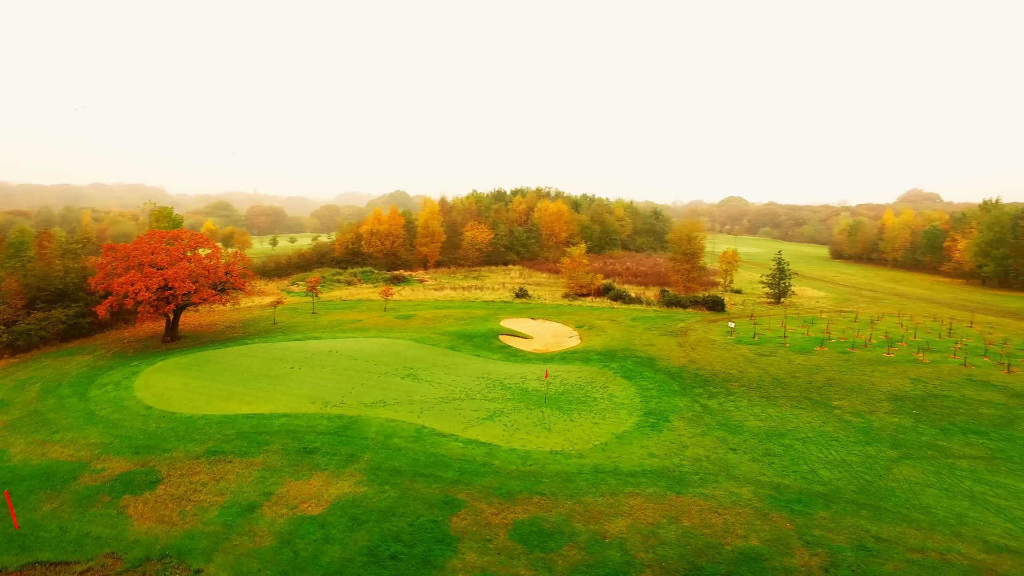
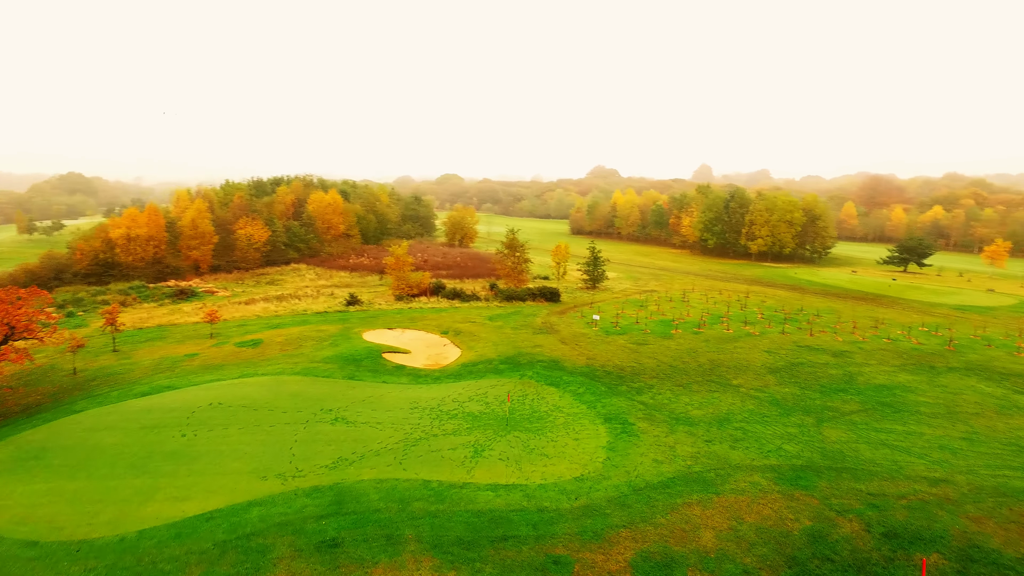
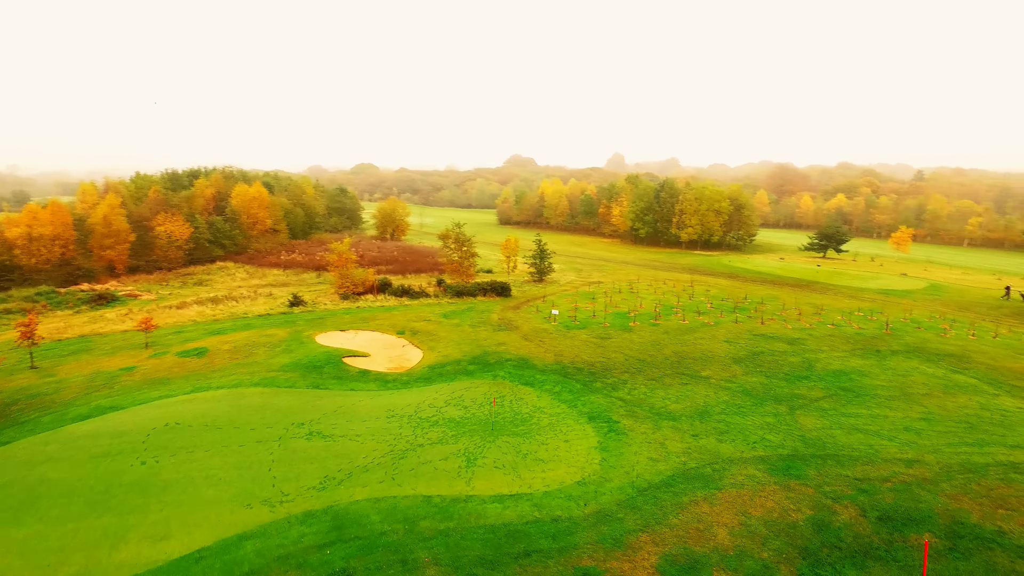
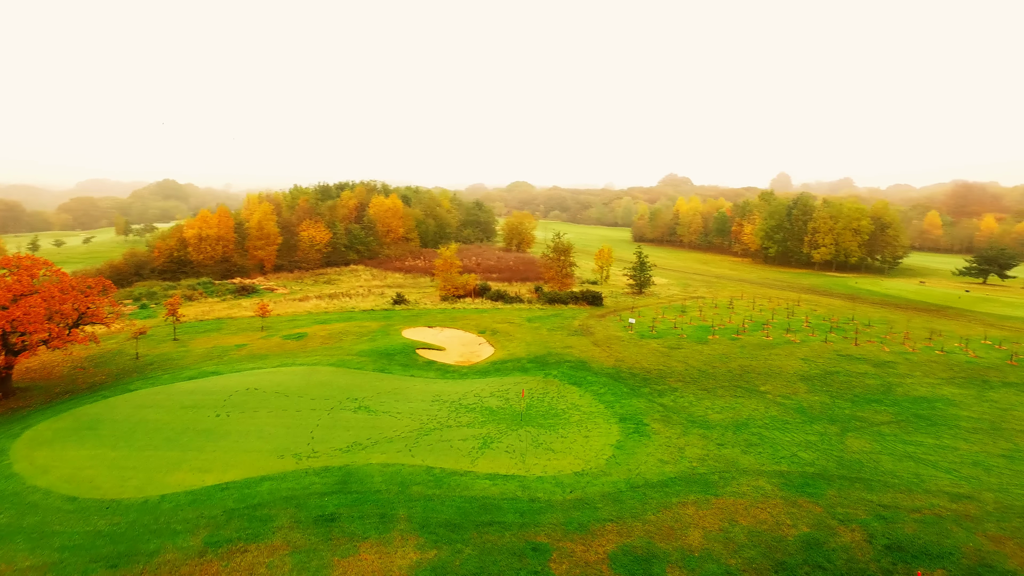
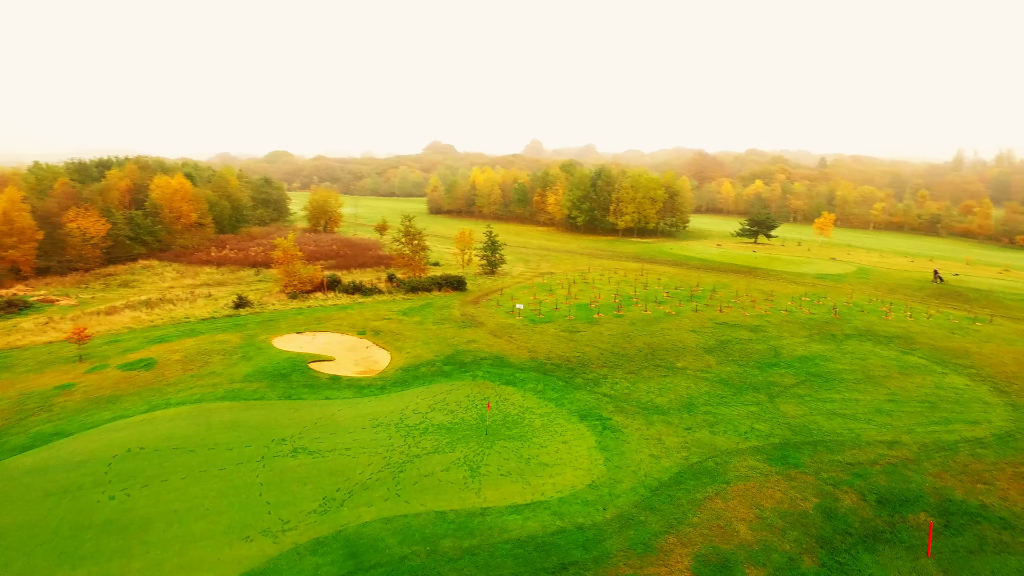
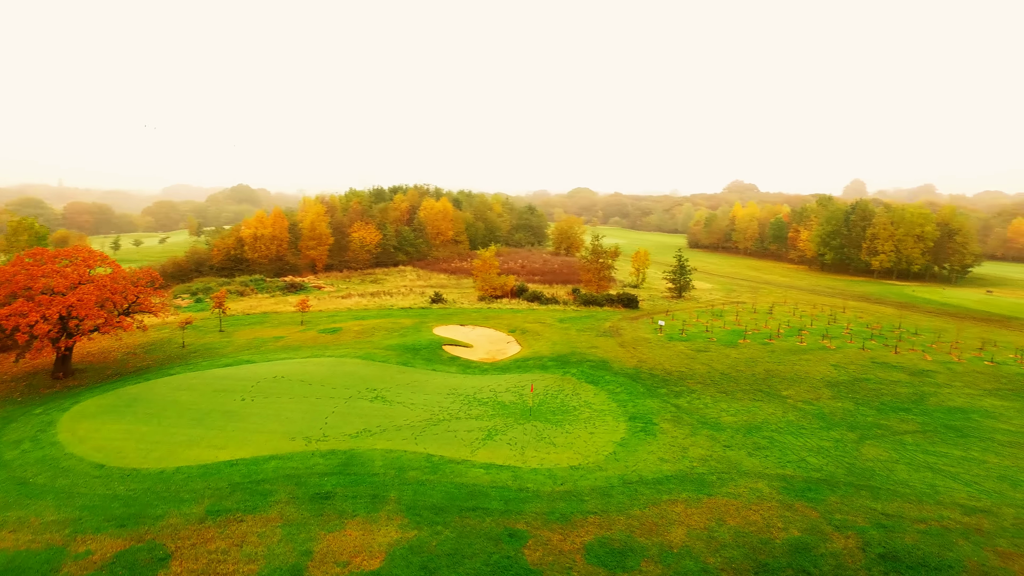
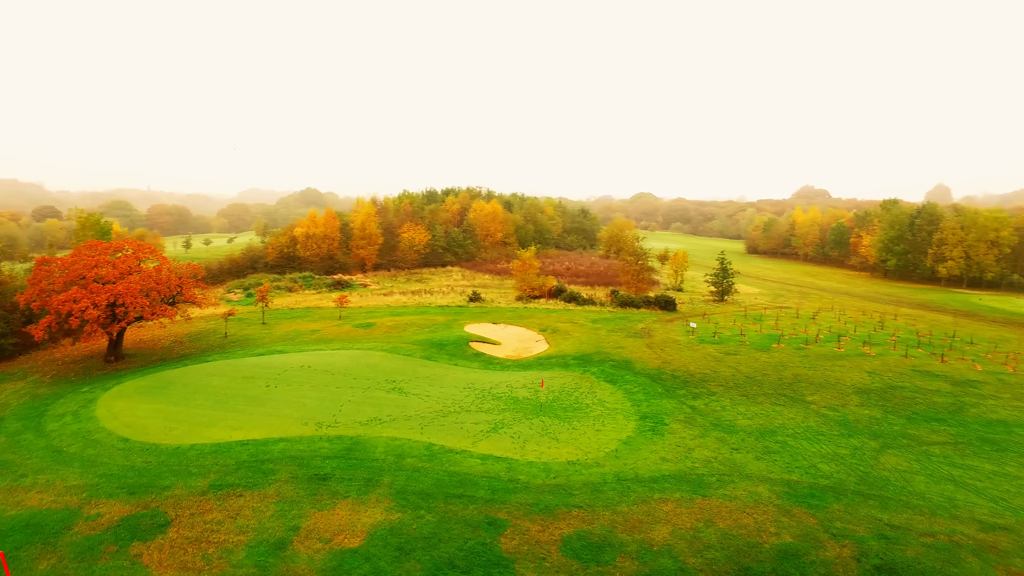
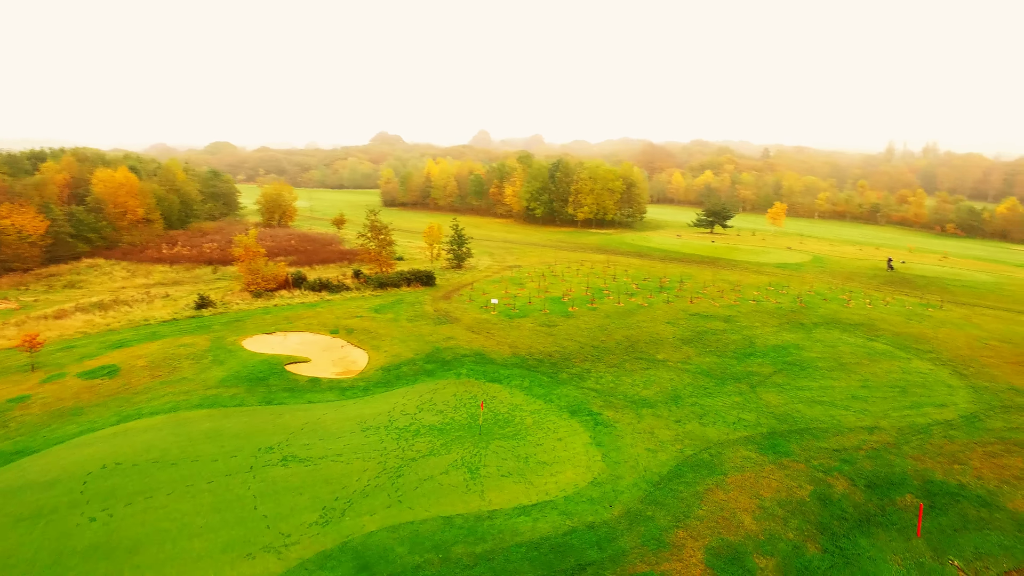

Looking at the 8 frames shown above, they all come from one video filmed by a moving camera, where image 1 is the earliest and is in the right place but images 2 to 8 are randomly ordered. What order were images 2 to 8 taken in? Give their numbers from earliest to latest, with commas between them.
7, 6, 4, 2, 3, 5, 8
